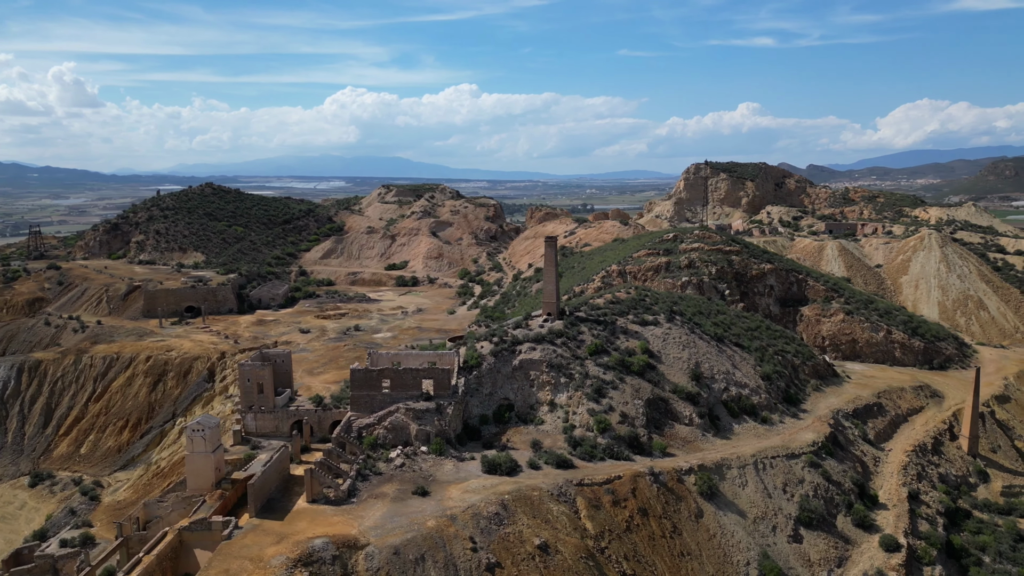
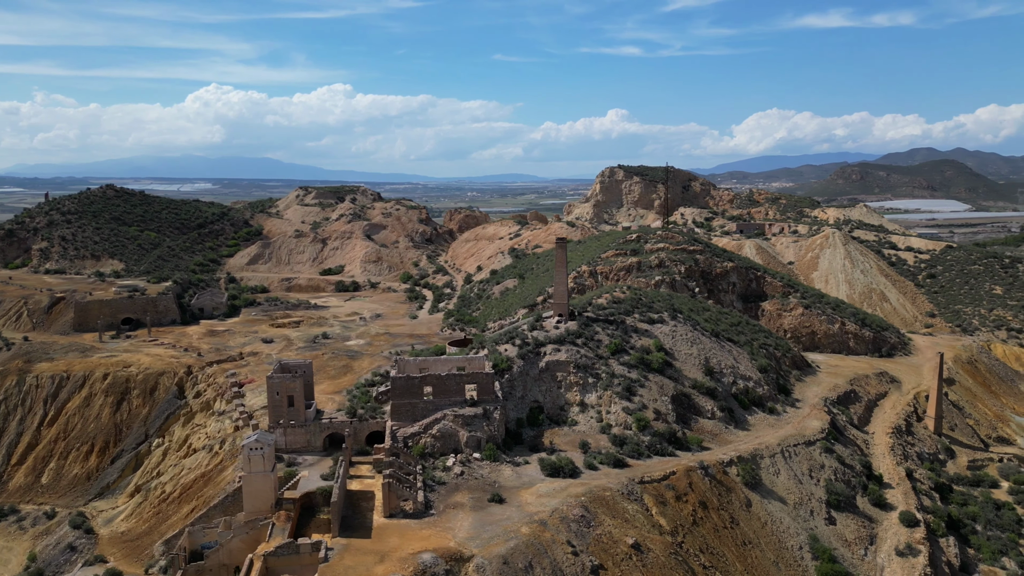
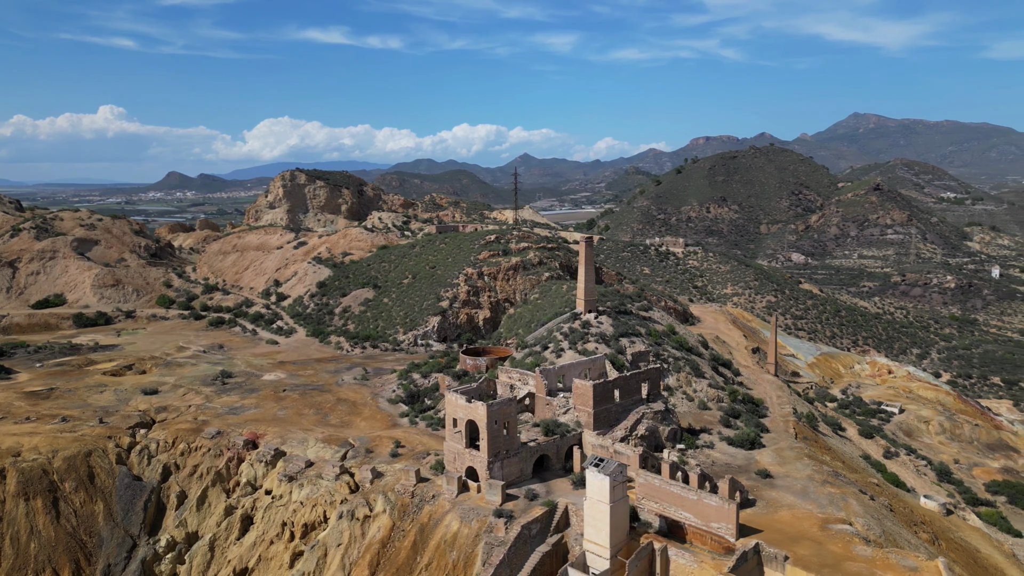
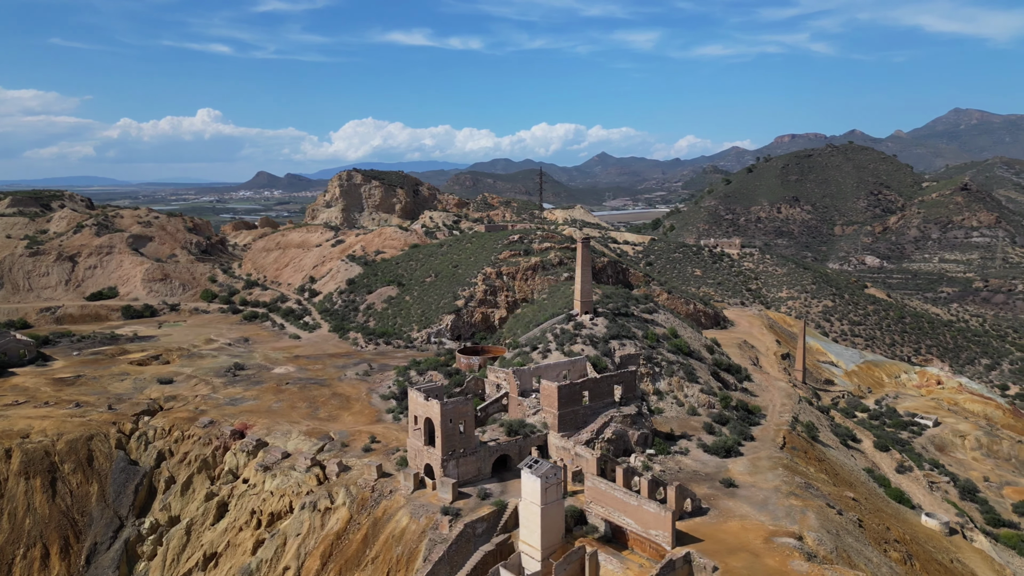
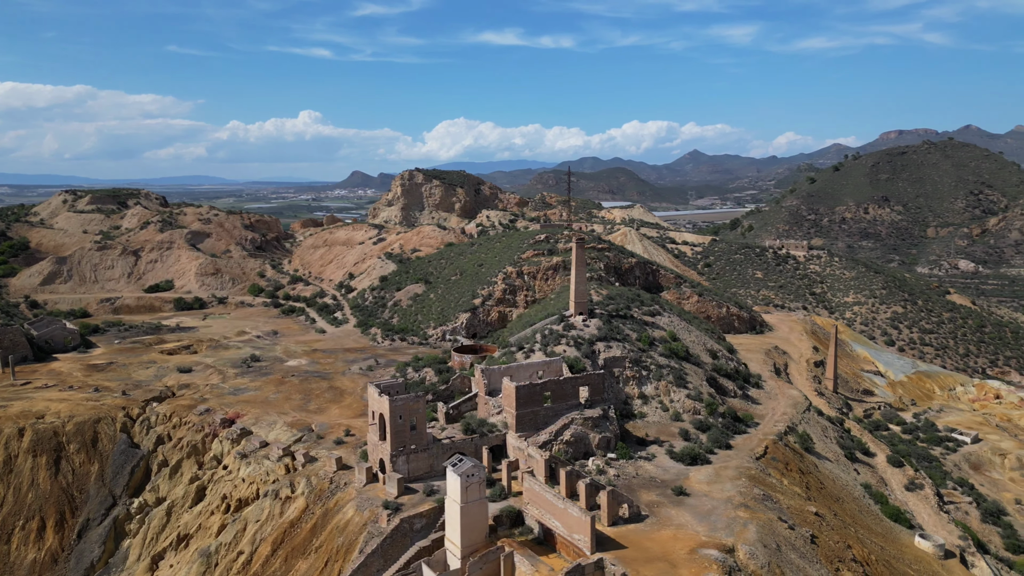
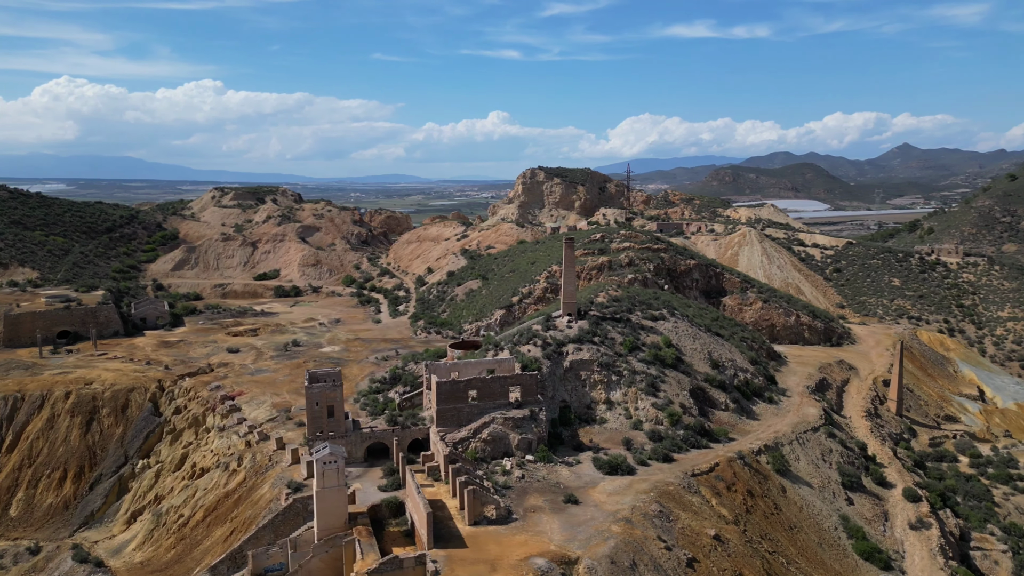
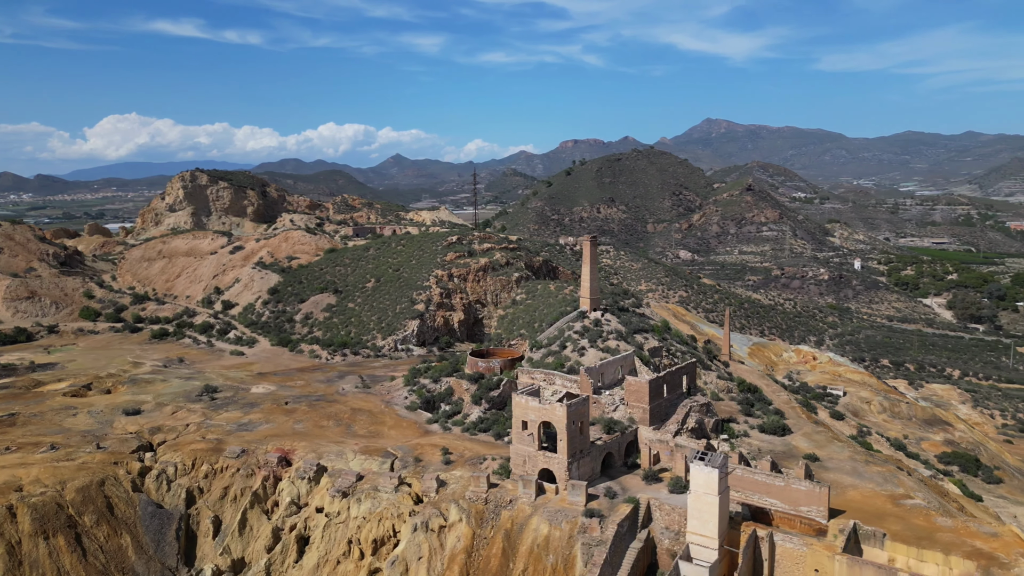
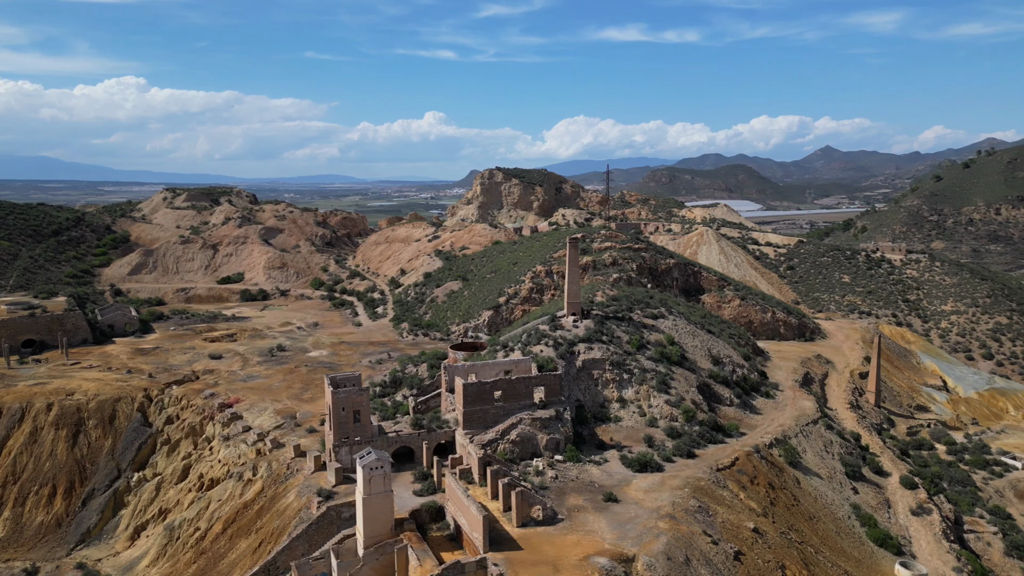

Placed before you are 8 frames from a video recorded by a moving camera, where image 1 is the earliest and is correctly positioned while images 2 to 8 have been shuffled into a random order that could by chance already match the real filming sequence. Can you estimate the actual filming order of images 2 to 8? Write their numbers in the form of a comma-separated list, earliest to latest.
2, 6, 8, 5, 4, 3, 7
